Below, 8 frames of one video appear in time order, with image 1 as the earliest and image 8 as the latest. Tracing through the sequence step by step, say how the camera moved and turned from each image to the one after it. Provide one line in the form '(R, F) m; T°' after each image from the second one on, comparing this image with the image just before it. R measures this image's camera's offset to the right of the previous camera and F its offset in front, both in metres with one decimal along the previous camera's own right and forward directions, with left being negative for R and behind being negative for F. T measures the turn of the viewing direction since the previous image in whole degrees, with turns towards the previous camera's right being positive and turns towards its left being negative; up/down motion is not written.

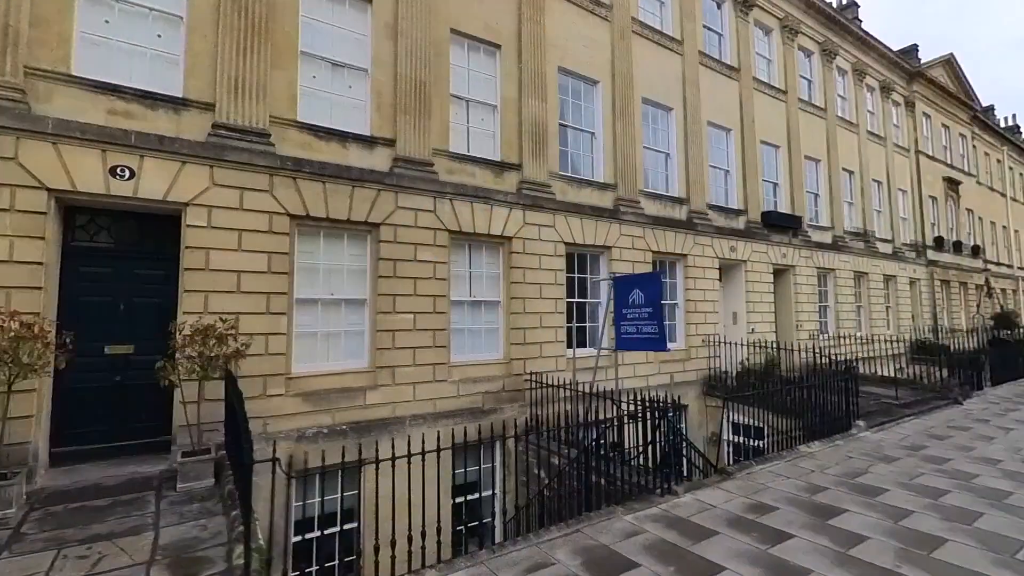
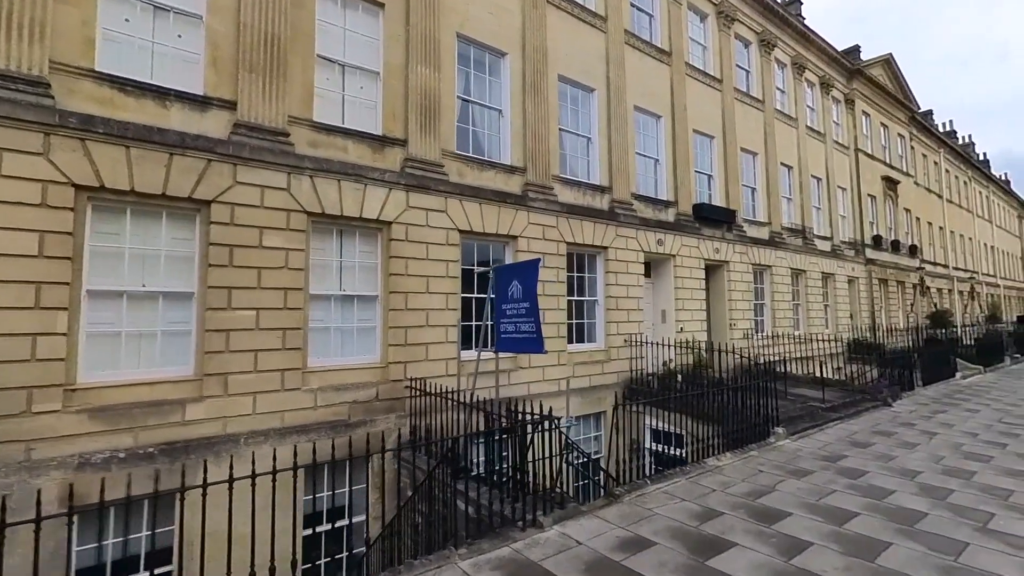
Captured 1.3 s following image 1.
(+1.4, +1.1) m; +4°
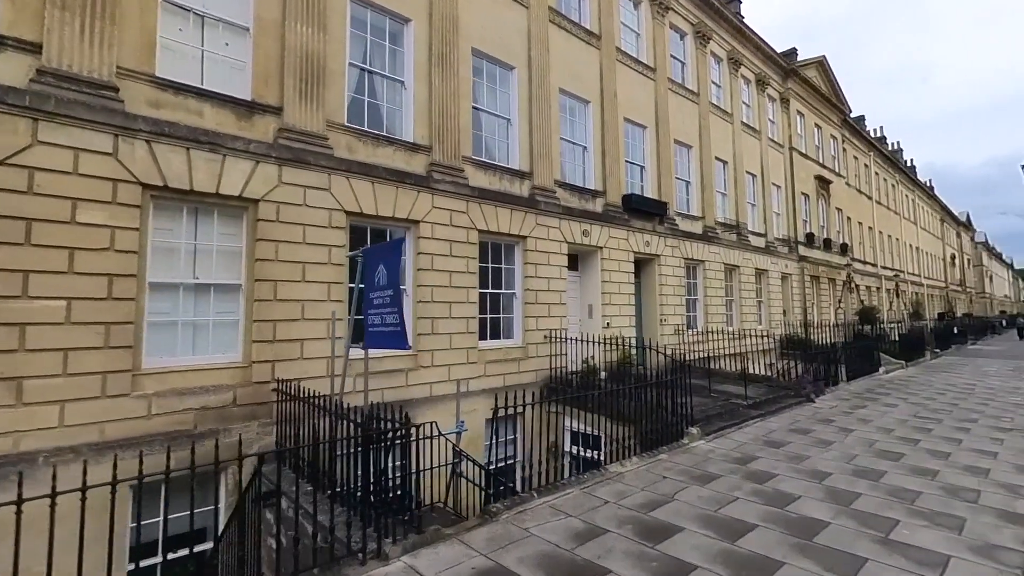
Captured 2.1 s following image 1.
(+1.0, +0.8) m; +5°
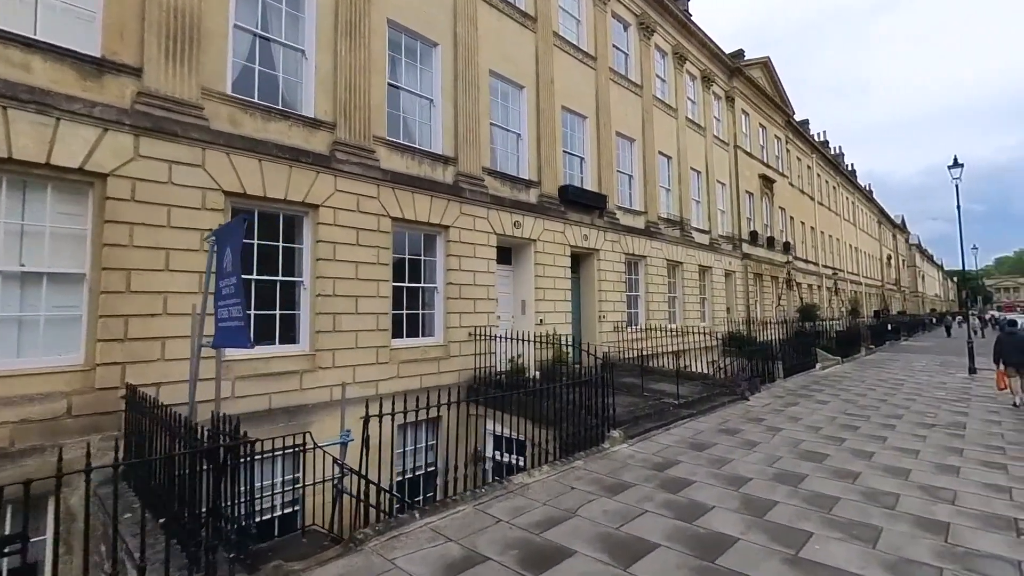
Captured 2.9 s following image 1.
(+0.8, +0.7) m; +4°
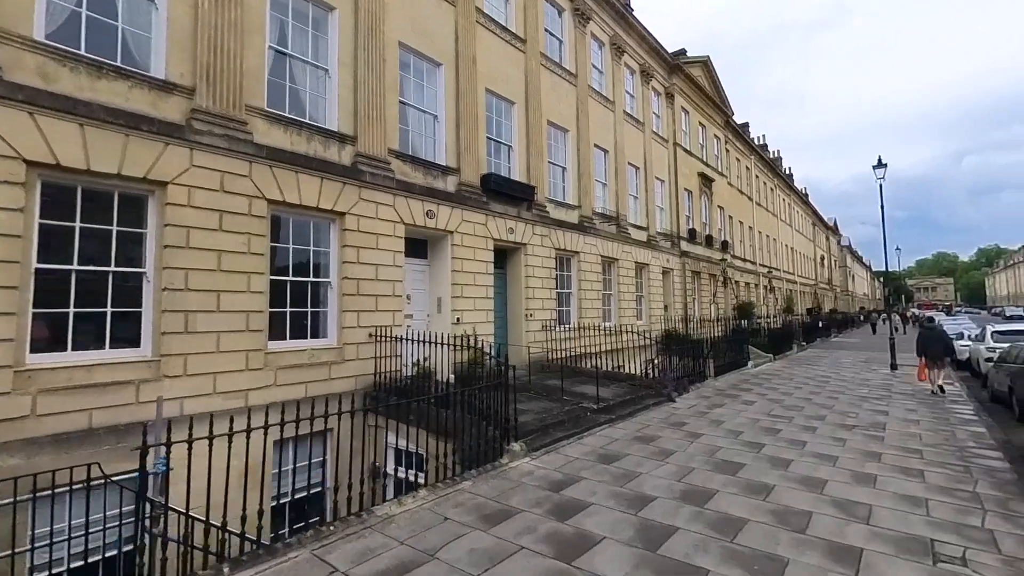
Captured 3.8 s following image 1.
(+0.9, +0.8) m; +5°
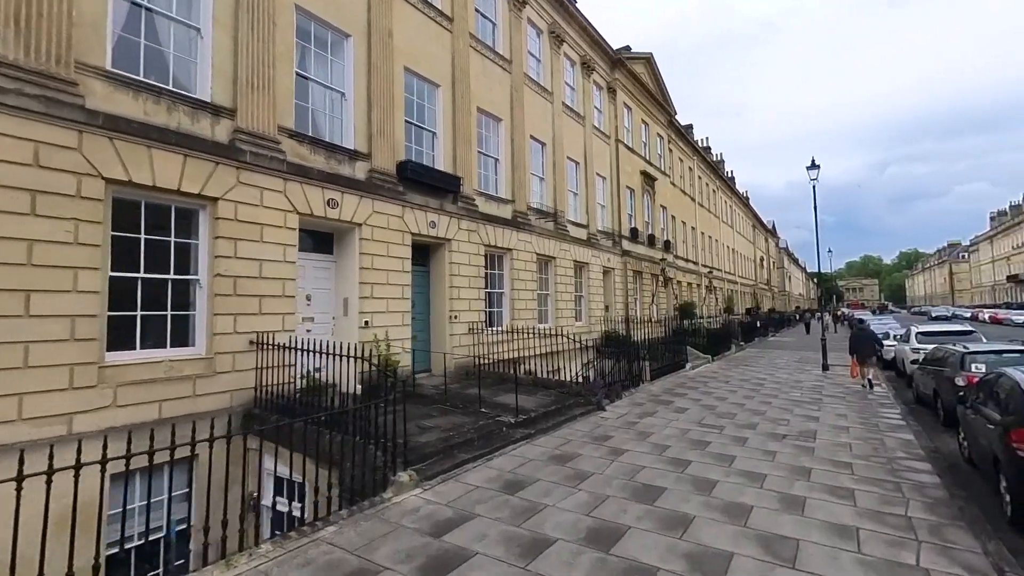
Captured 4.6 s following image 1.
(+0.7, +0.9) m; +5°
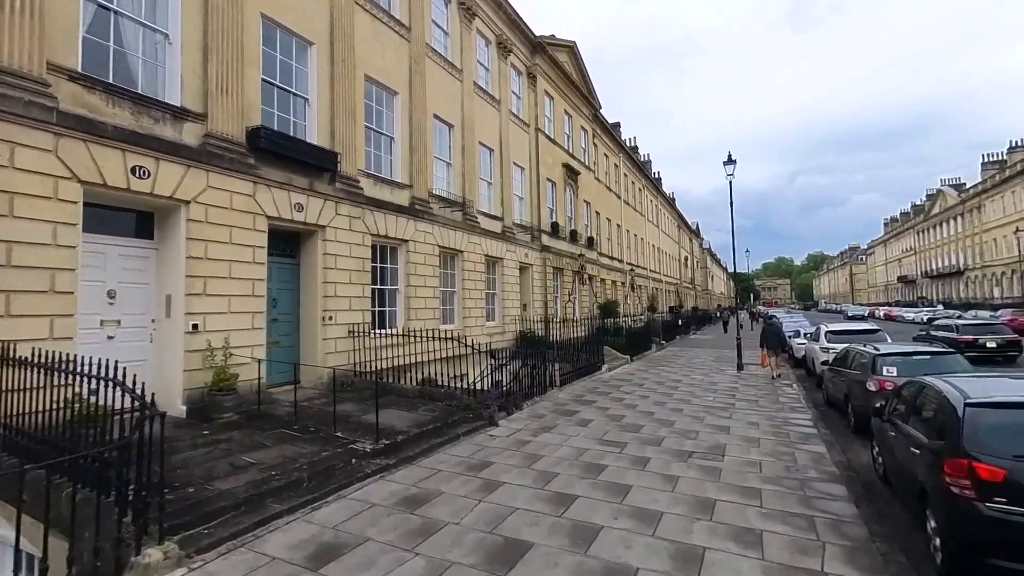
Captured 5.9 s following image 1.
(+1.0, +1.4) m; +7°
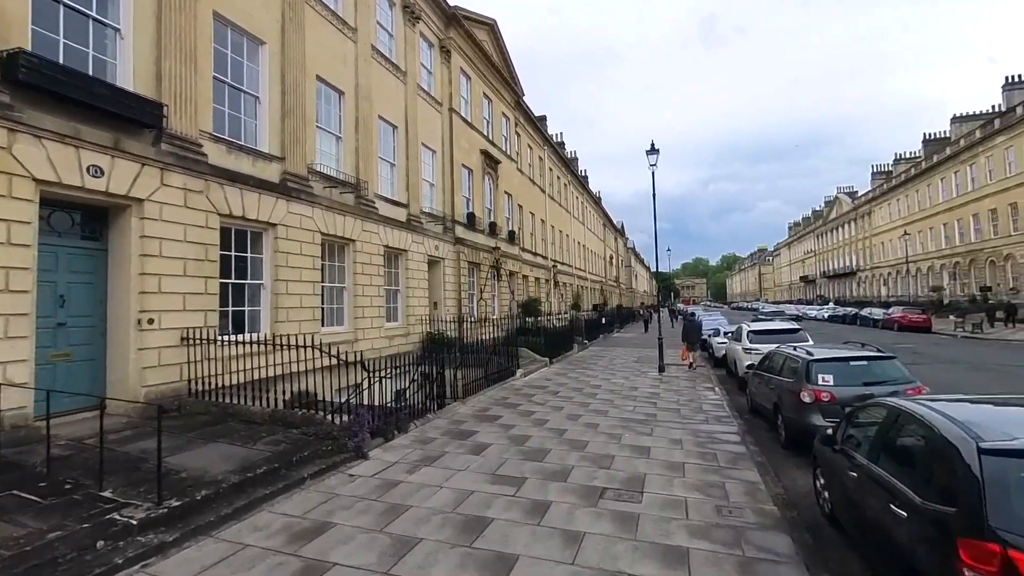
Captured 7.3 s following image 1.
(+0.7, +1.6) m; +8°
